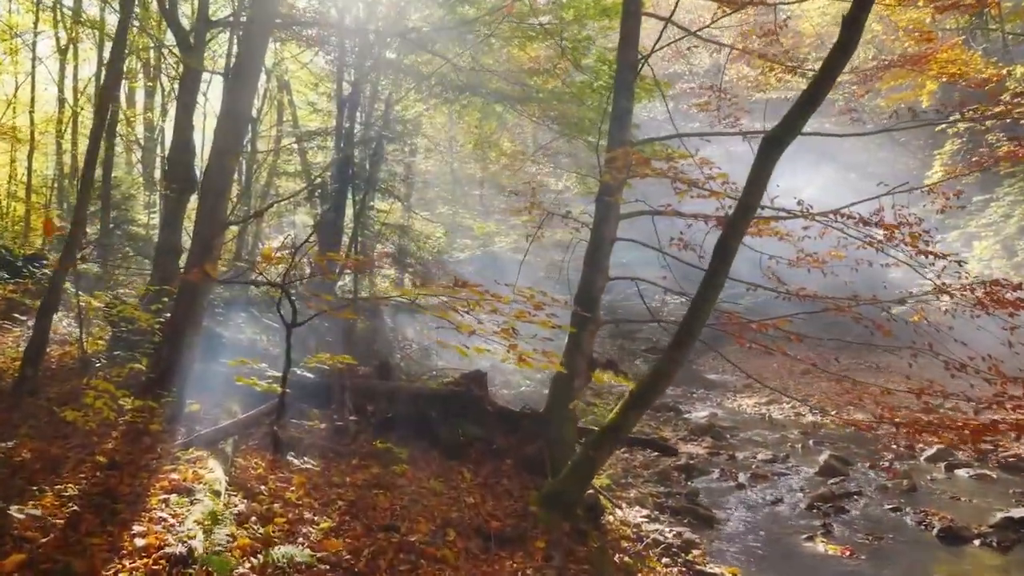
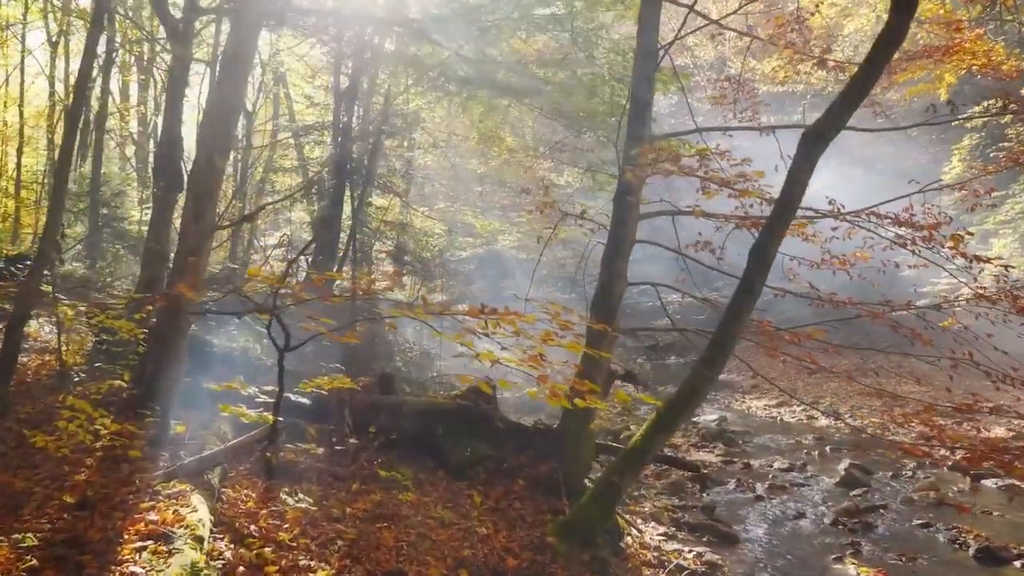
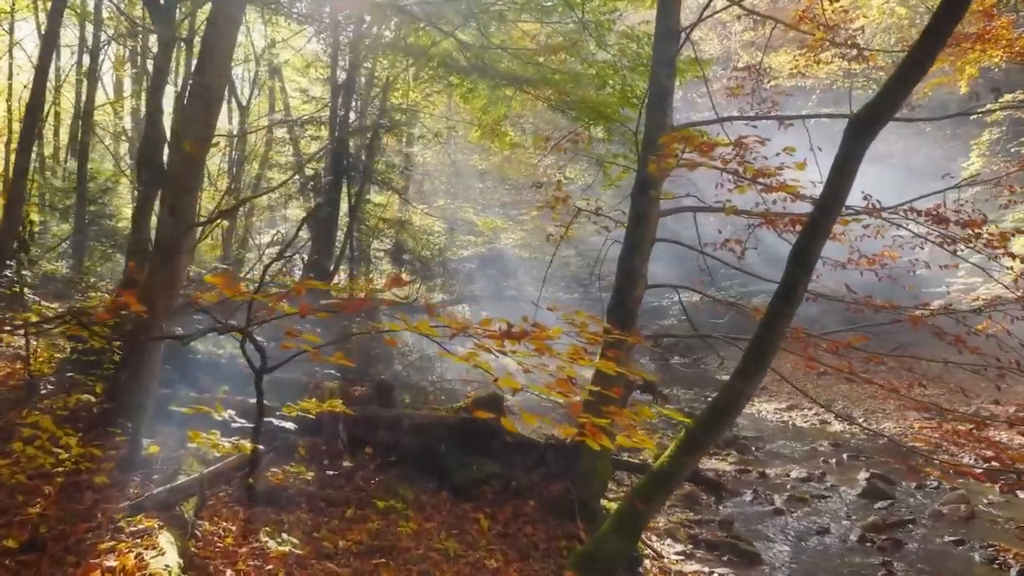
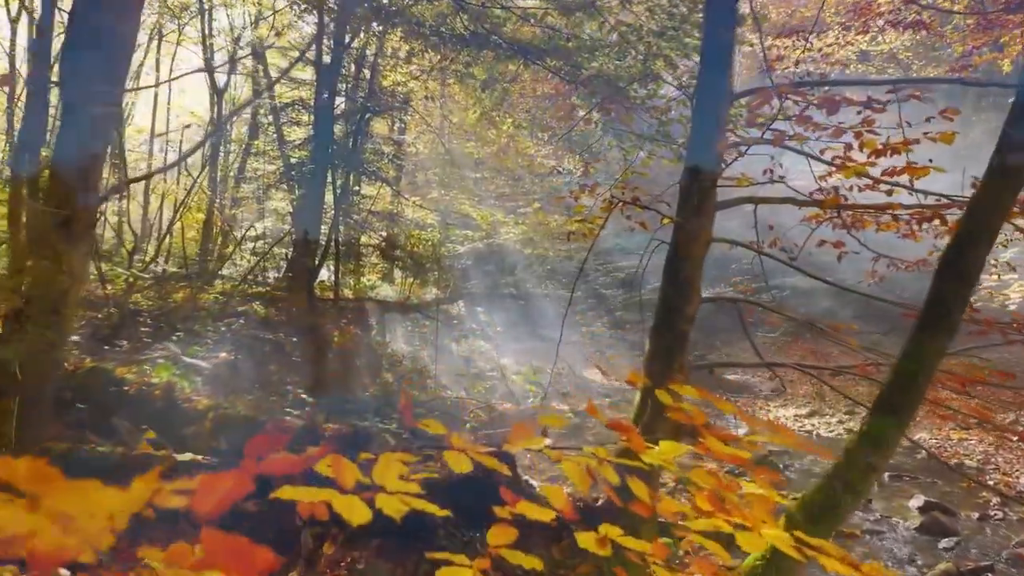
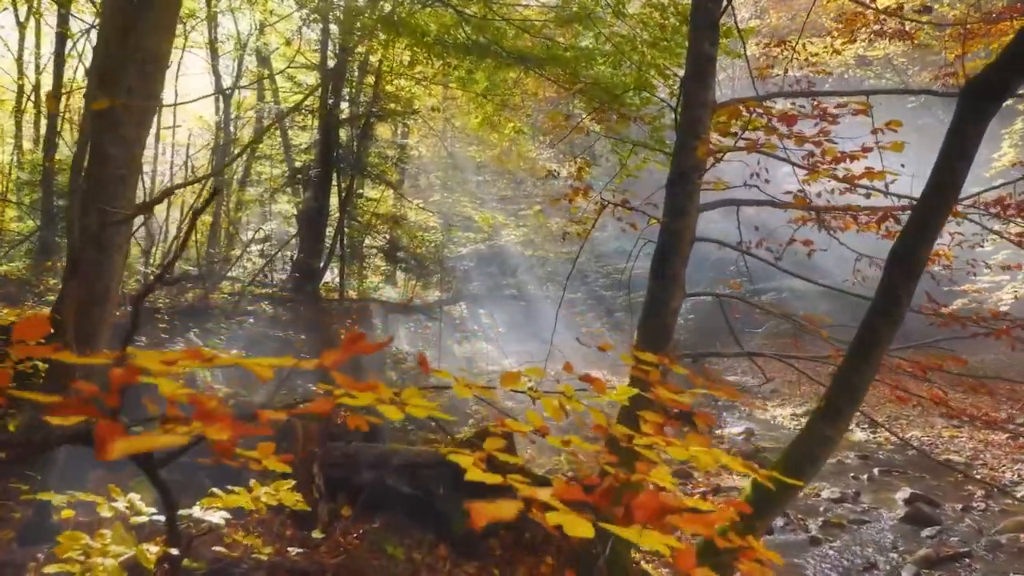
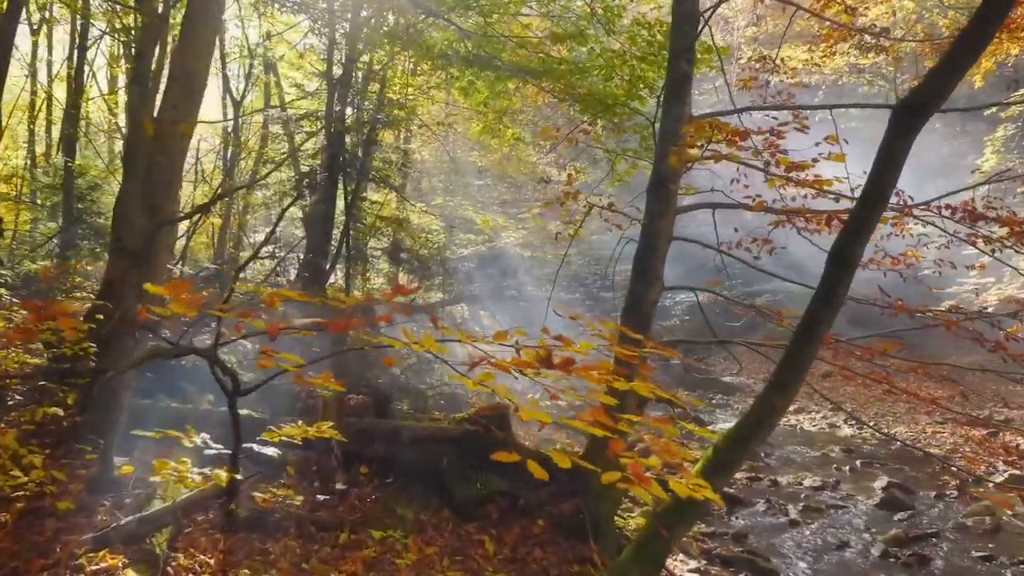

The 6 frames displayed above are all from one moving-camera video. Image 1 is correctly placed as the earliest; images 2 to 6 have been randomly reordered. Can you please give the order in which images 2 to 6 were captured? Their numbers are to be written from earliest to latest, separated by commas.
2, 3, 6, 5, 4
